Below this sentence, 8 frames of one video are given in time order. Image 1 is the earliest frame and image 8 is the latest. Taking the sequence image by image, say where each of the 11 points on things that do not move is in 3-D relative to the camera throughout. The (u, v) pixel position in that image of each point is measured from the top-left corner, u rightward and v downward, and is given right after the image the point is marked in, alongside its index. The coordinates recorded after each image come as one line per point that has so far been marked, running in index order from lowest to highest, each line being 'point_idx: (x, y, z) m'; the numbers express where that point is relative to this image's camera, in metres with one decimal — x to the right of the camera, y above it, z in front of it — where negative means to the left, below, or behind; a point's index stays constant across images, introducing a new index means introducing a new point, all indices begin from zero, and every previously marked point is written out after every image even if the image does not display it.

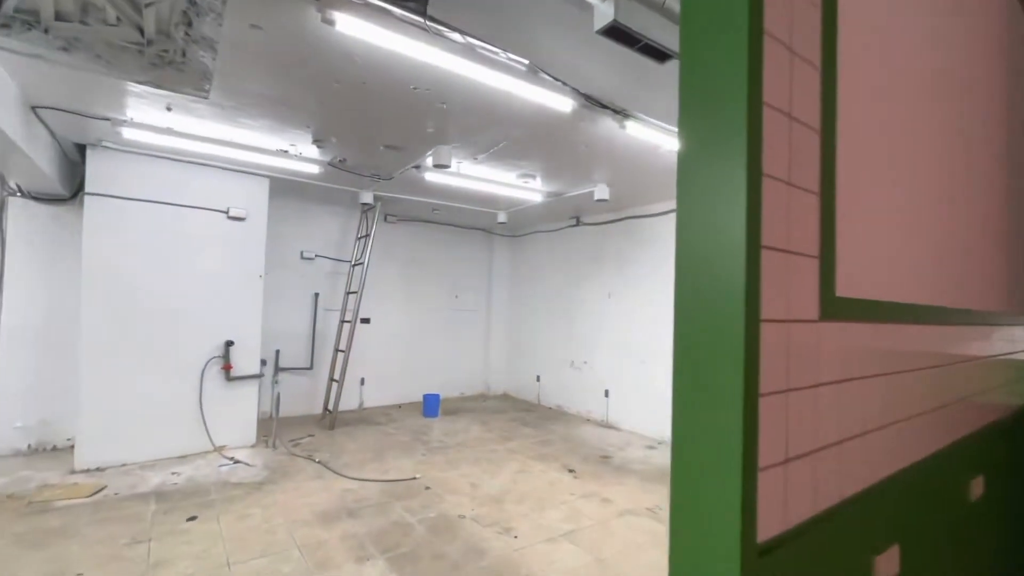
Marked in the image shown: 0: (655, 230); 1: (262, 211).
0: (+1.5, +0.6, +5.1) m
1: (-2.3, +0.7, +4.2) m
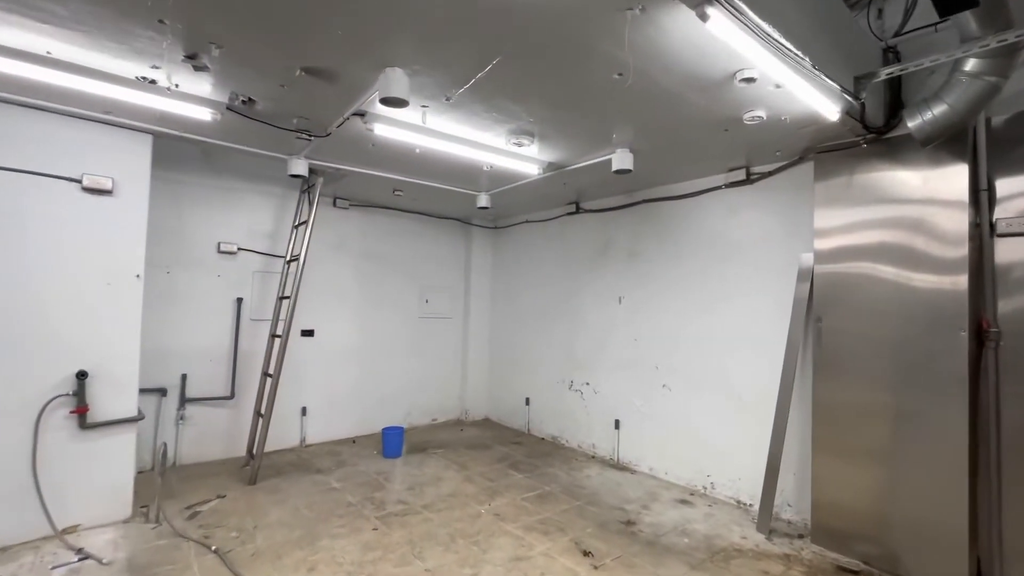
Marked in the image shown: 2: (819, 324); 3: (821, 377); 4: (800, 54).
0: (+1.4, +0.6, +3.9) m
1: (-2.3, +0.7, +2.9) m
2: (+1.9, -0.2, +3.0) m
3: (+1.9, -0.5, +2.9) m
4: (+1.1, +0.9, +1.9) m
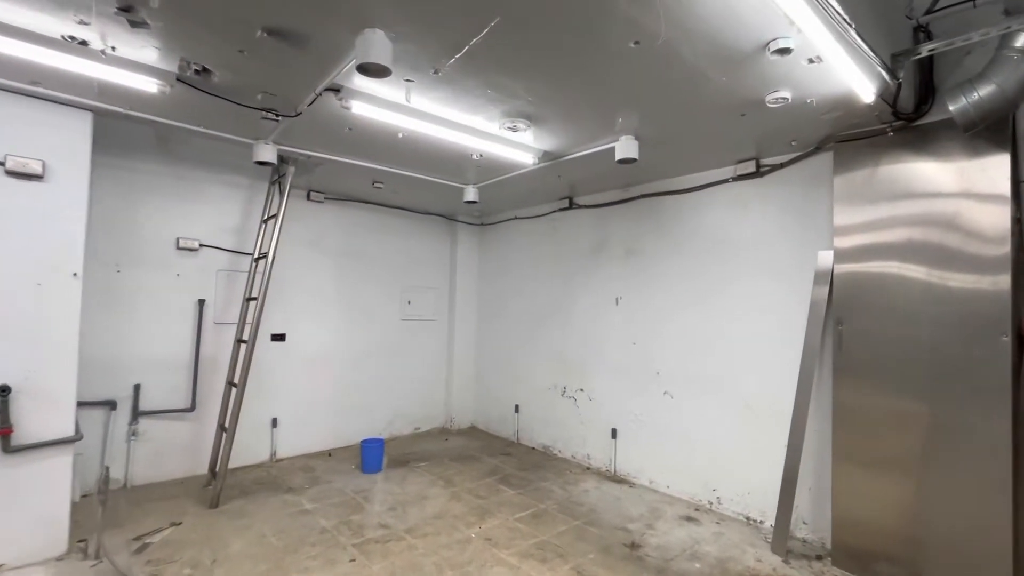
0: (+1.3, +0.6, +3.7) m
1: (-2.4, +0.7, +2.5) m
2: (+1.9, -0.2, +2.7) m
3: (+1.9, -0.5, +2.7) m
4: (+1.2, +0.9, +1.6) m
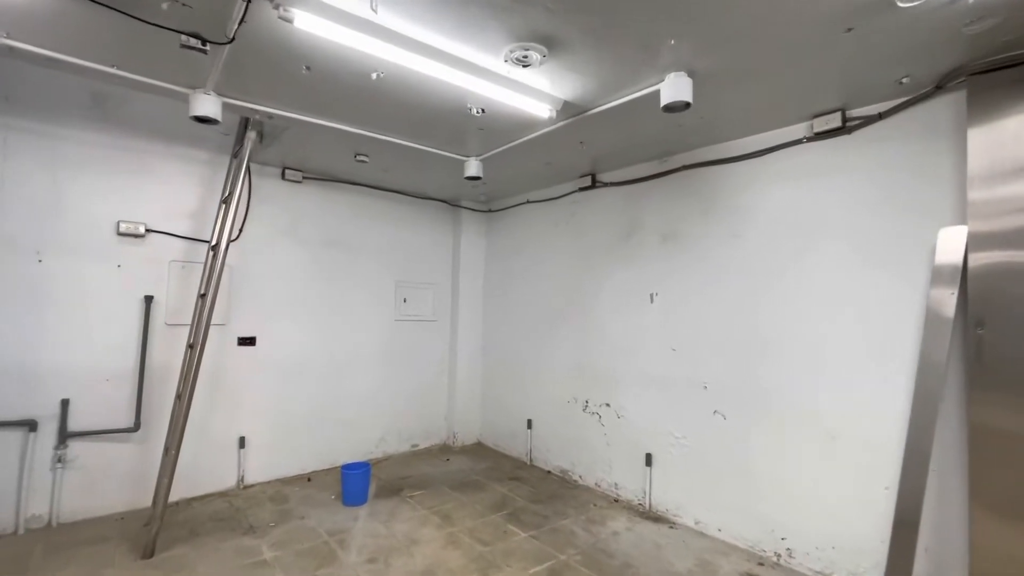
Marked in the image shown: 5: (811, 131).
0: (+1.4, +0.6, +2.9) m
1: (-2.3, +0.7, +1.9) m
2: (+1.9, -0.2, +2.0) m
3: (+1.9, -0.5, +1.9) m
4: (+1.2, +1.0, +0.9) m
5: (+1.6, +0.9, +2.6) m
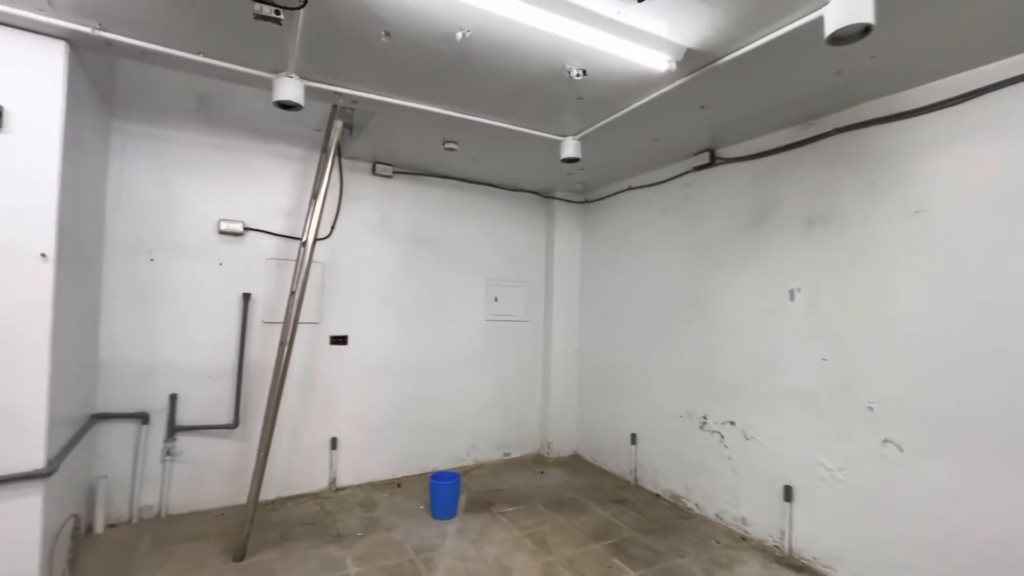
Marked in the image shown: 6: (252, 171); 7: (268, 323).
0: (+1.9, +0.7, +2.3) m
1: (-1.9, +0.7, +1.9) m
2: (+2.2, -0.1, +1.2) m
3: (+2.2, -0.5, +1.2) m
4: (+1.3, +1.0, +0.3) m
5: (+2.1, +0.9, +1.9) m
6: (-1.8, +0.8, +3.2) m
7: (-1.7, -0.2, +3.3) m
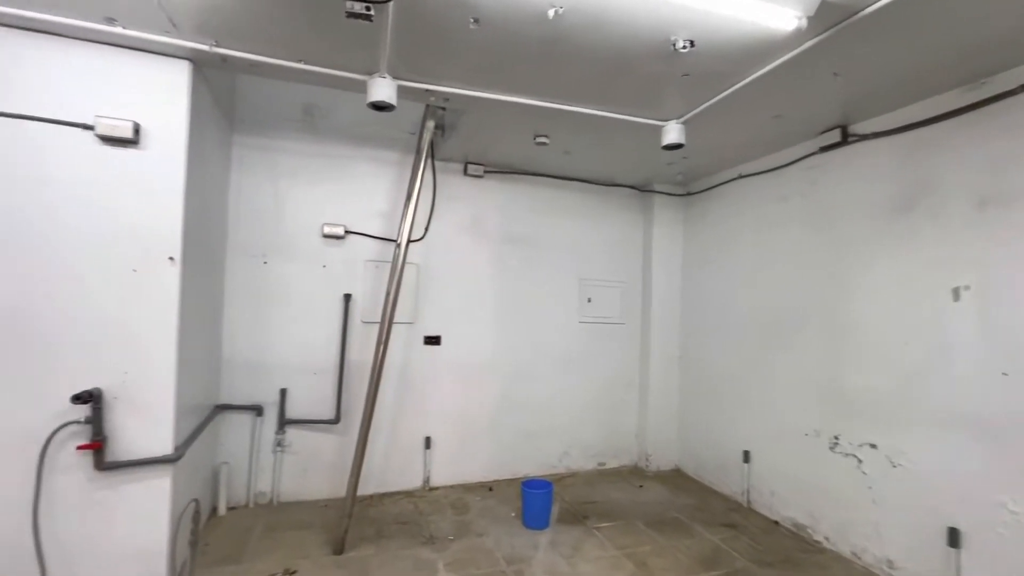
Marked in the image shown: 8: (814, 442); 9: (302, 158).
0: (+2.3, +0.7, +1.7) m
1: (-1.5, +0.7, +2.1) m
2: (+2.4, -0.1, +0.6) m
3: (+2.4, -0.4, +0.6) m
4: (+1.3, +1.0, -0.1) m
5: (+2.4, +0.9, +1.3) m
6: (-1.1, +0.8, +3.4) m
7: (-1.0, -0.2, +3.4) m
8: (+1.8, -0.9, +2.9) m
9: (-1.4, +0.9, +3.2) m
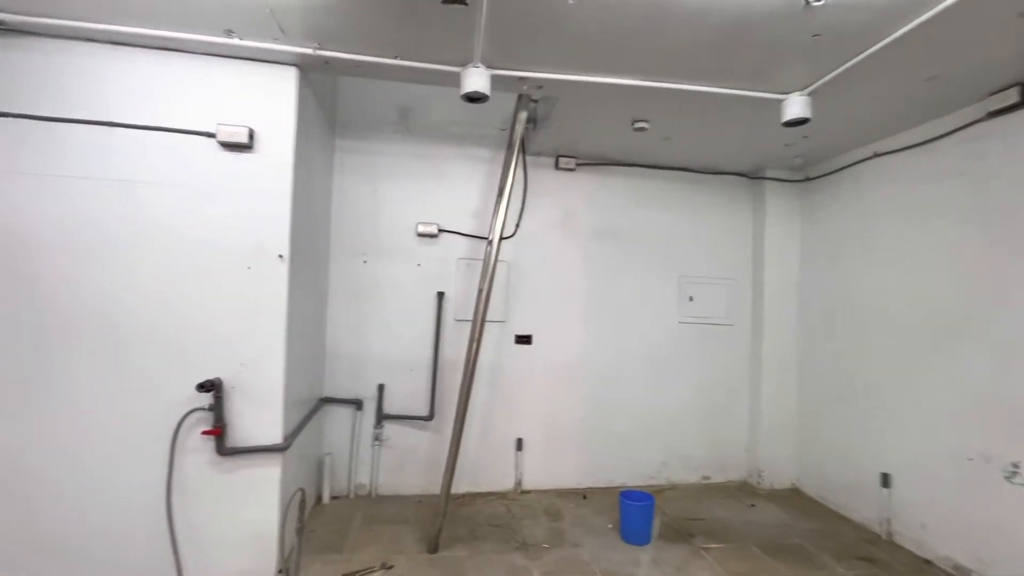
0: (+2.6, +0.7, +1.2) m
1: (-1.1, +0.8, +2.2) m
2: (+2.5, -0.1, 0.0) m
3: (+2.5, -0.4, 0.0) m
4: (+1.3, +1.1, -0.5) m
5: (+2.6, +0.9, +0.8) m
6: (-0.5, +0.8, +3.4) m
7: (-0.4, -0.2, +3.4) m
8: (+2.3, -0.9, +2.4) m
9: (-0.8, +0.9, +3.3) m
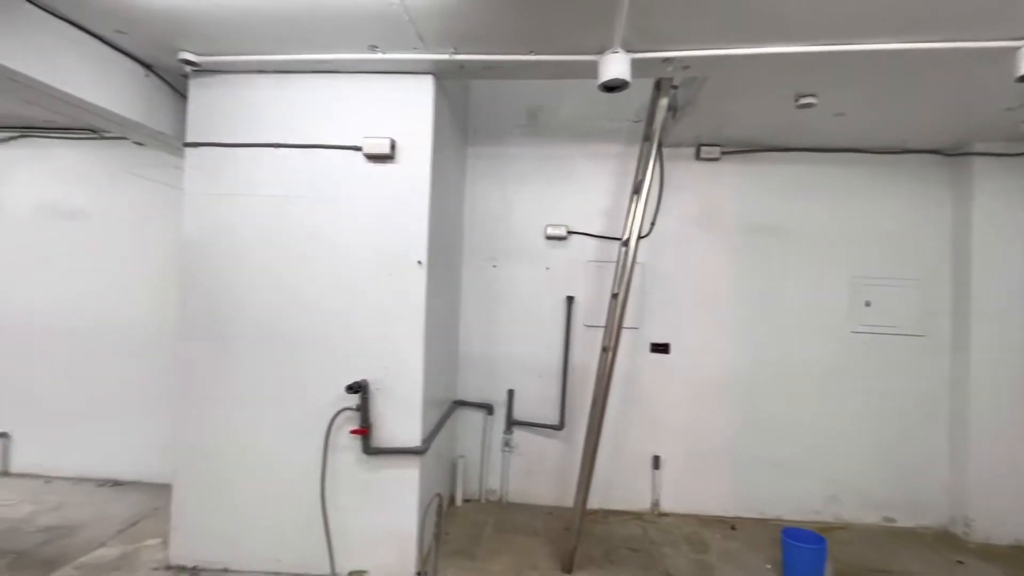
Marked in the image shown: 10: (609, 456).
0: (+2.8, +0.7, +0.4) m
1: (-0.5, +0.7, +2.3) m
2: (+2.5, -0.1, -0.7) m
3: (+2.5, -0.4, -0.7) m
4: (+1.2, +1.1, -0.9) m
5: (+2.8, +0.9, 0.0) m
6: (+0.4, +0.8, +3.2) m
7: (+0.5, -0.3, +3.2) m
8: (+2.9, -0.9, +1.6) m
9: (+0.1, +0.9, +3.3) m
10: (+0.6, -1.1, +3.2) m
